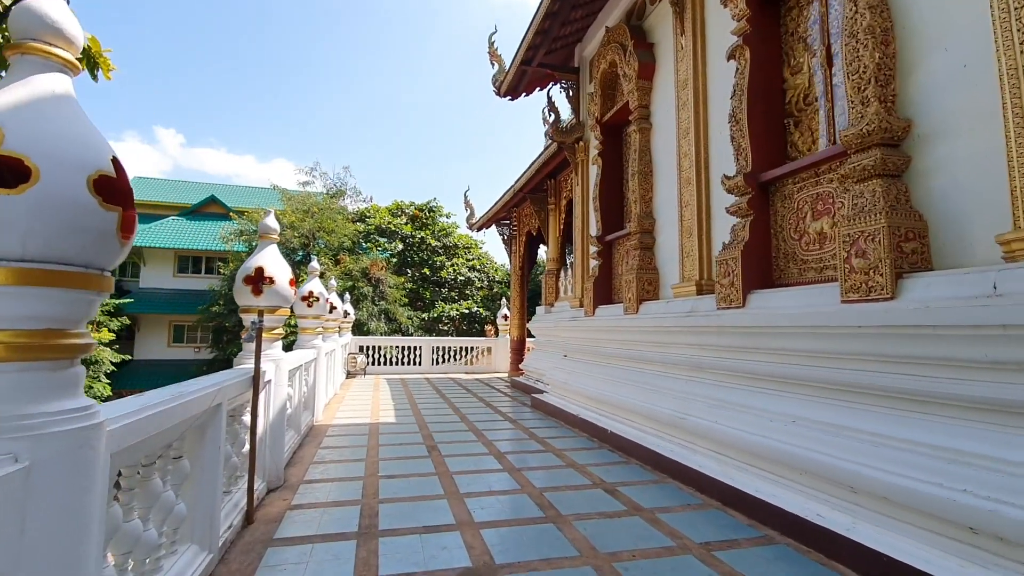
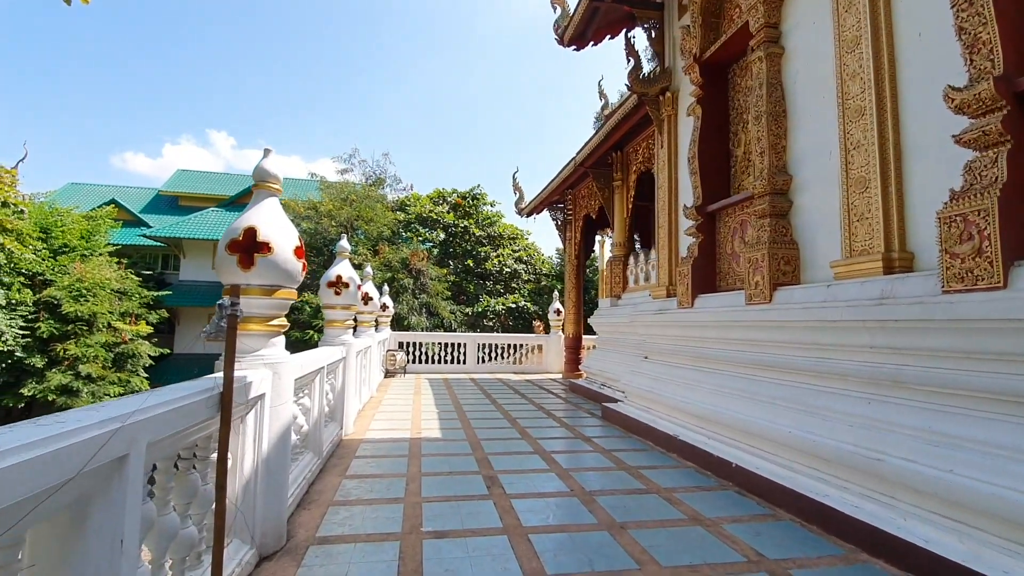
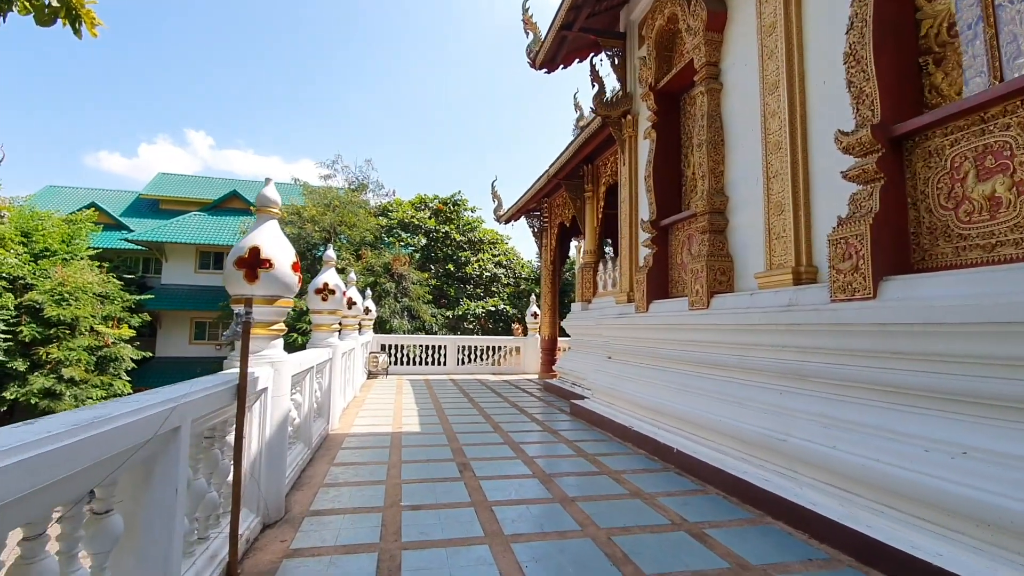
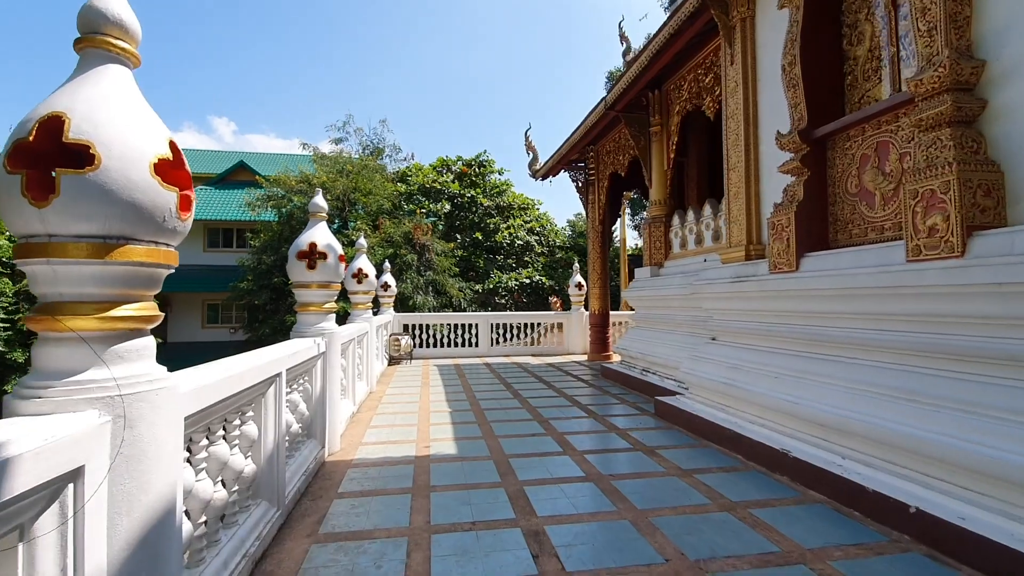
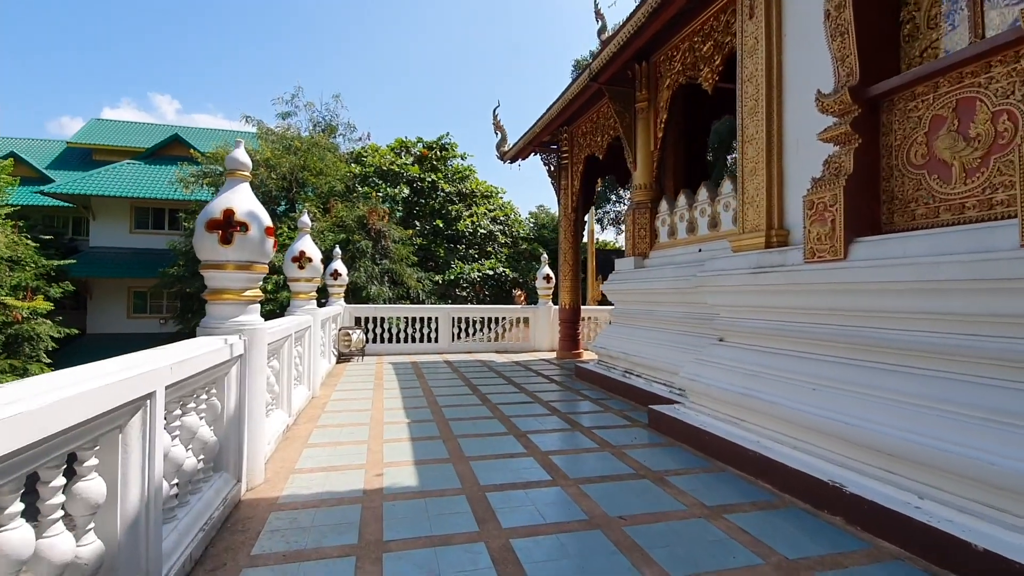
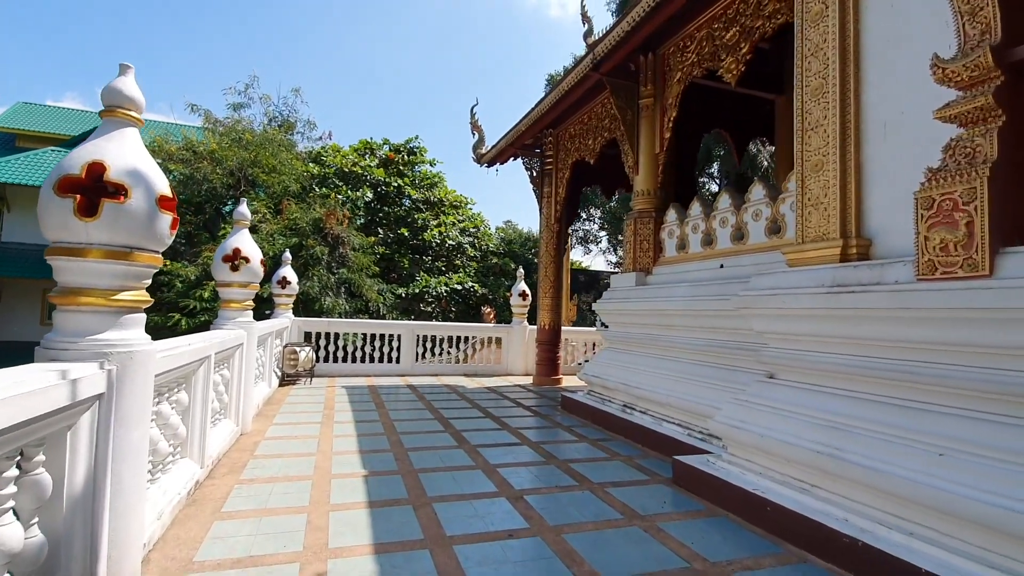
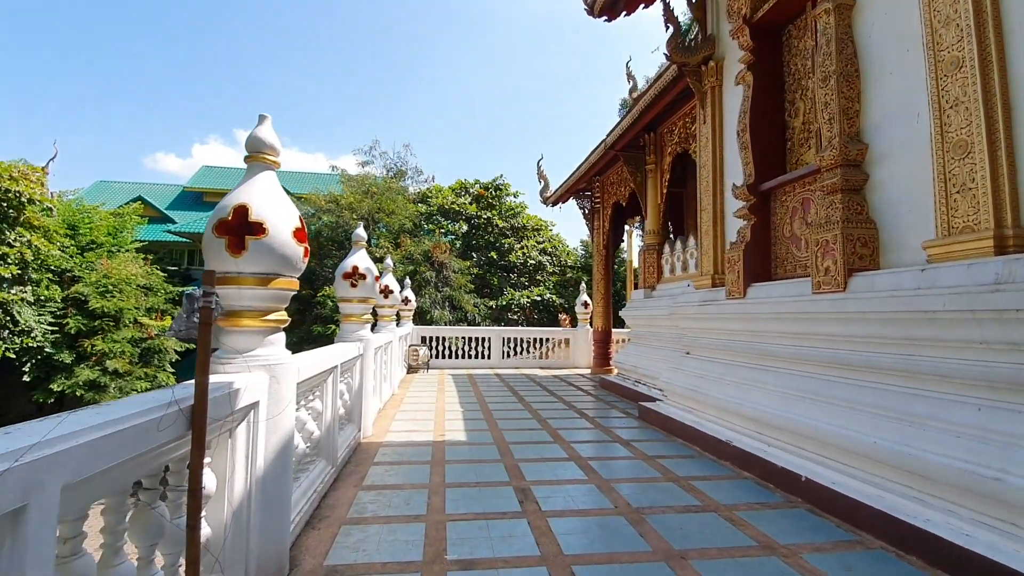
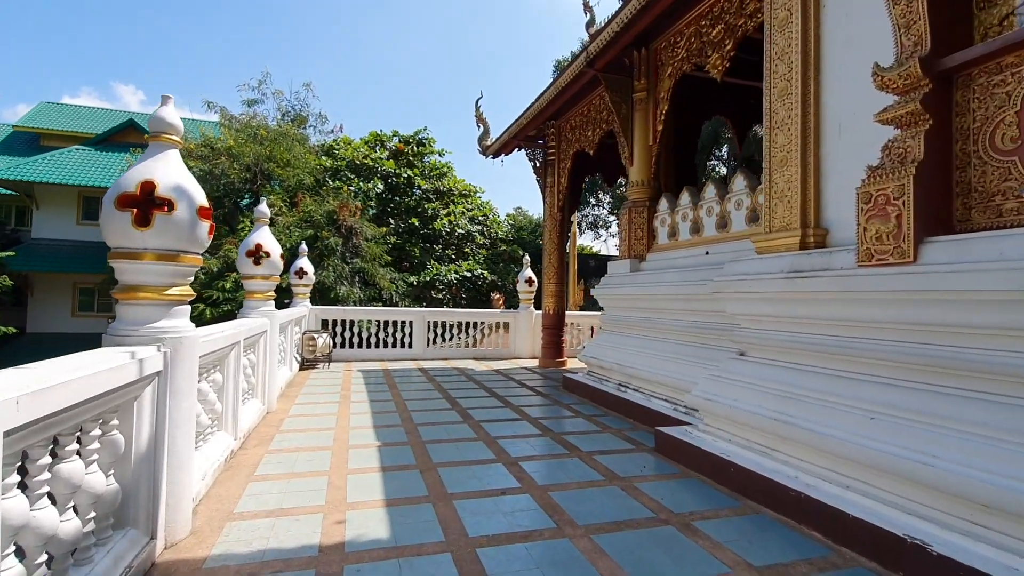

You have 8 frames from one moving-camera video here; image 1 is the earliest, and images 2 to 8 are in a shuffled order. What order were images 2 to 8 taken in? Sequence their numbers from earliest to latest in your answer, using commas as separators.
3, 2, 7, 4, 5, 8, 6
